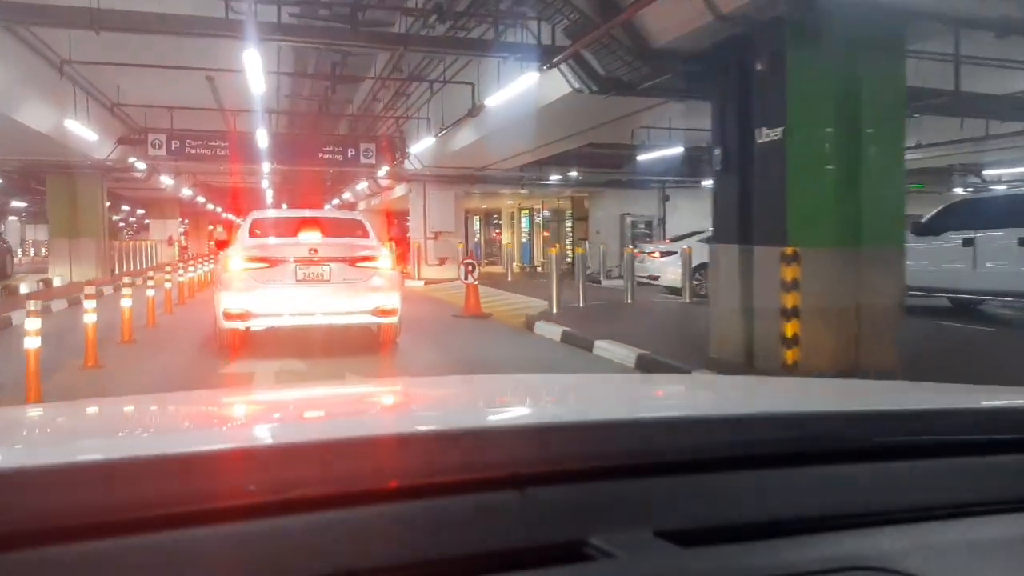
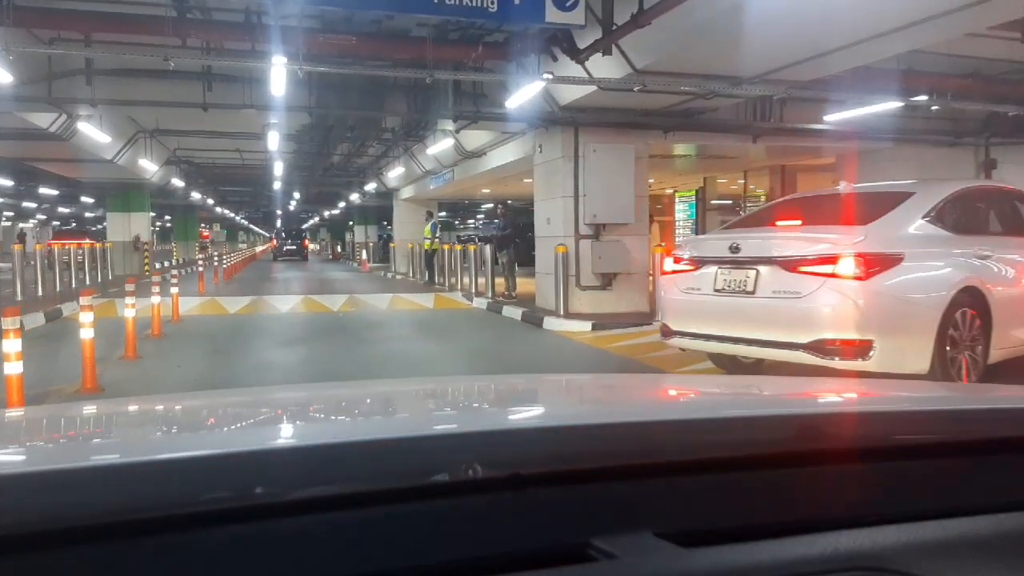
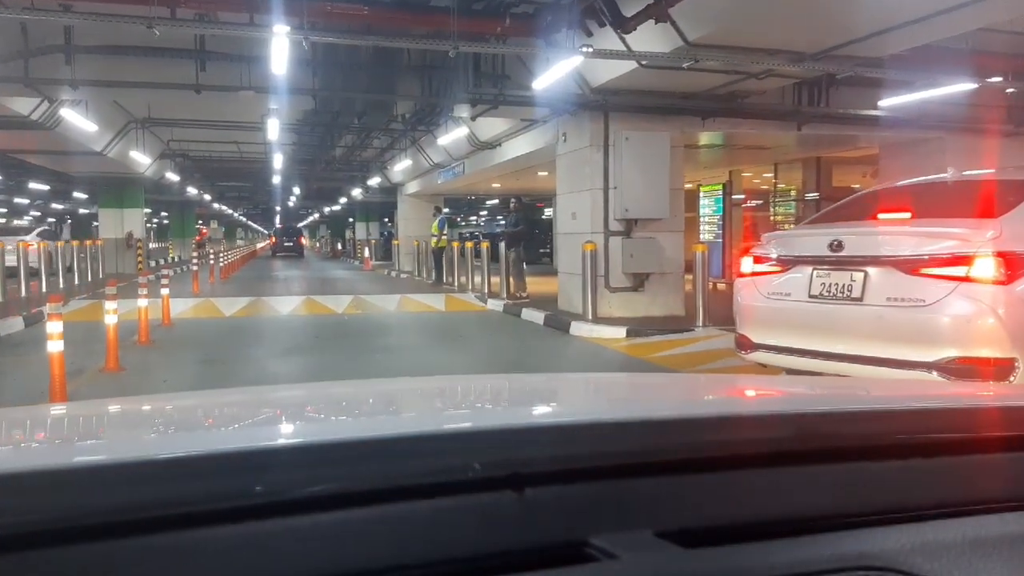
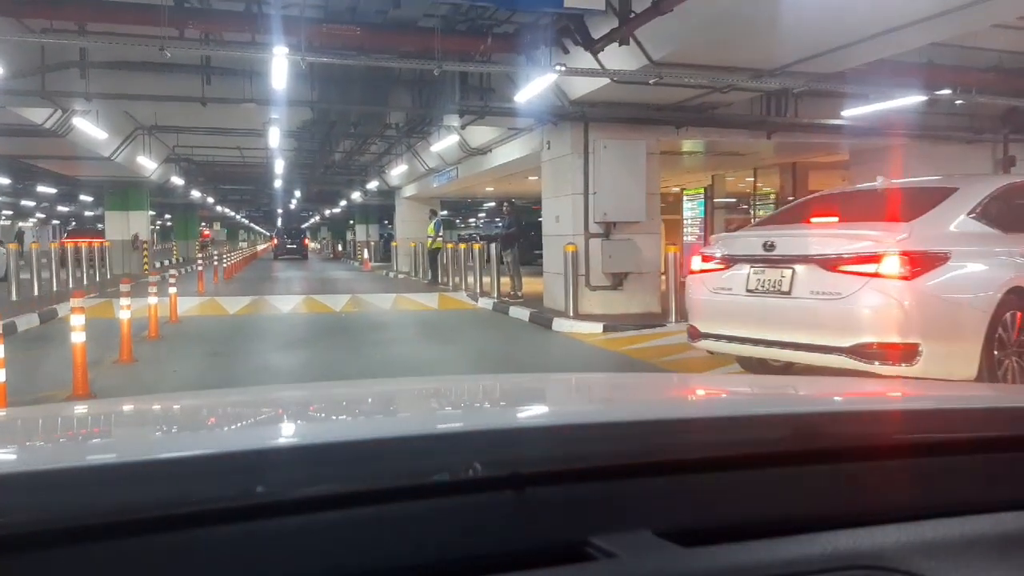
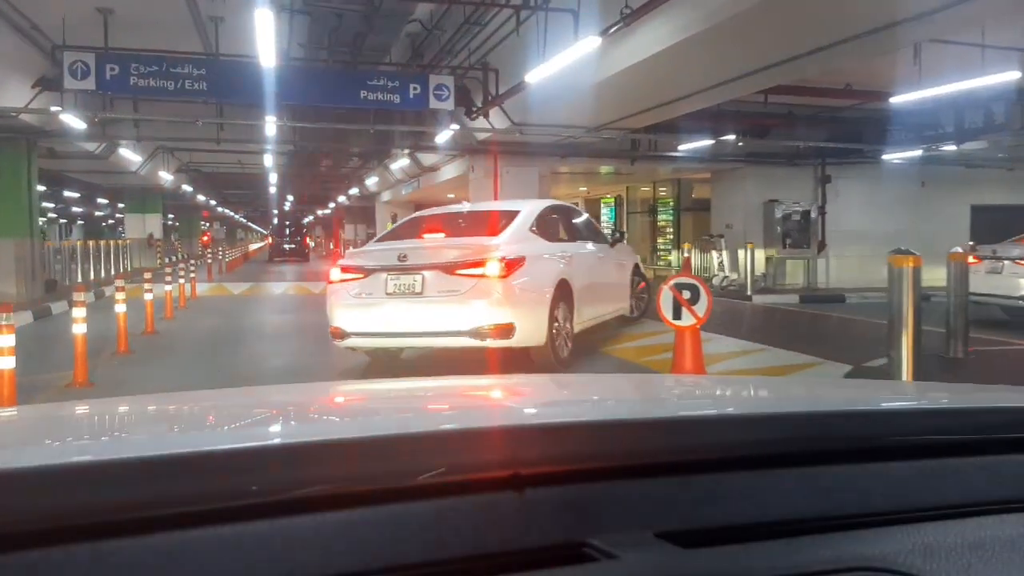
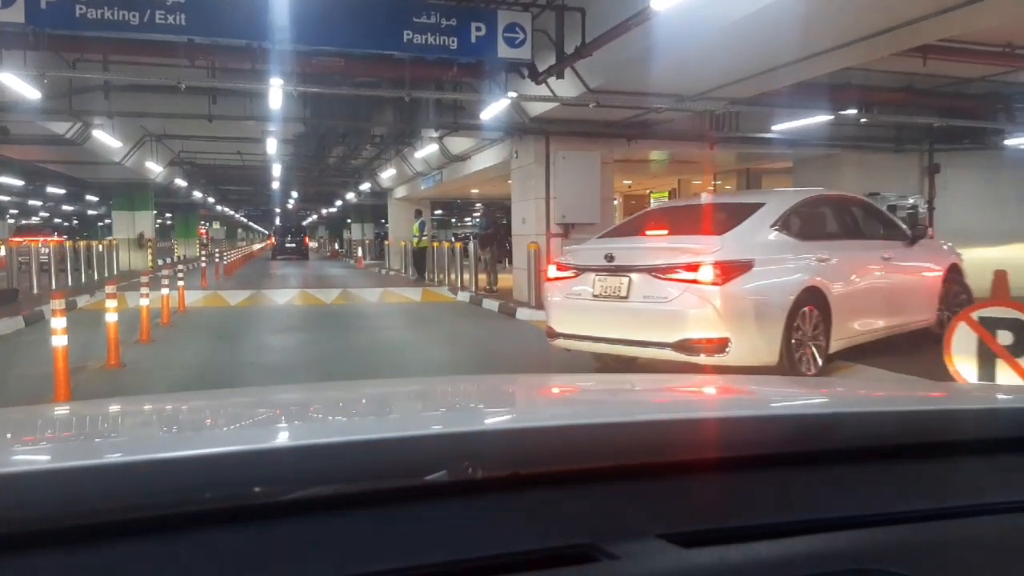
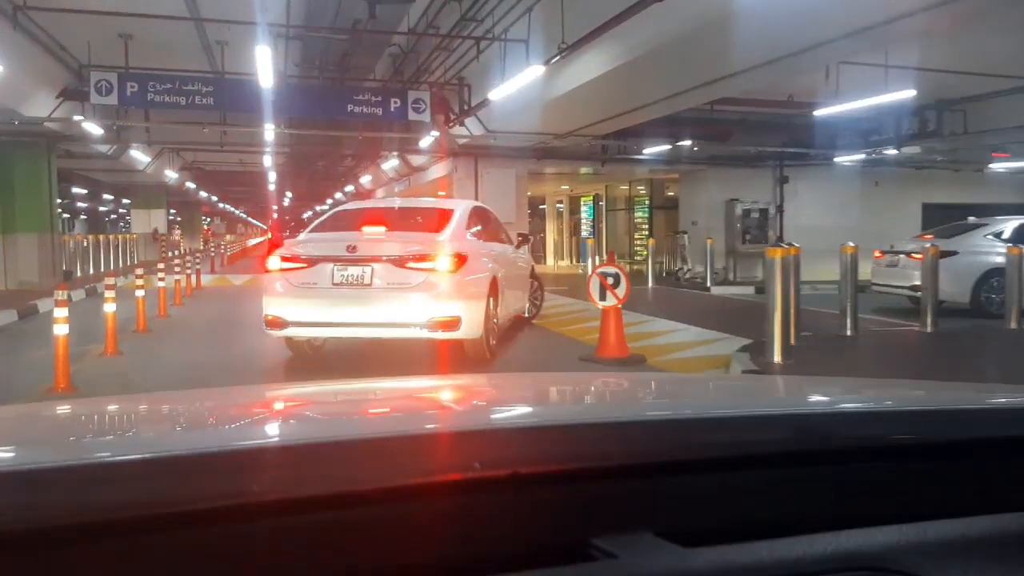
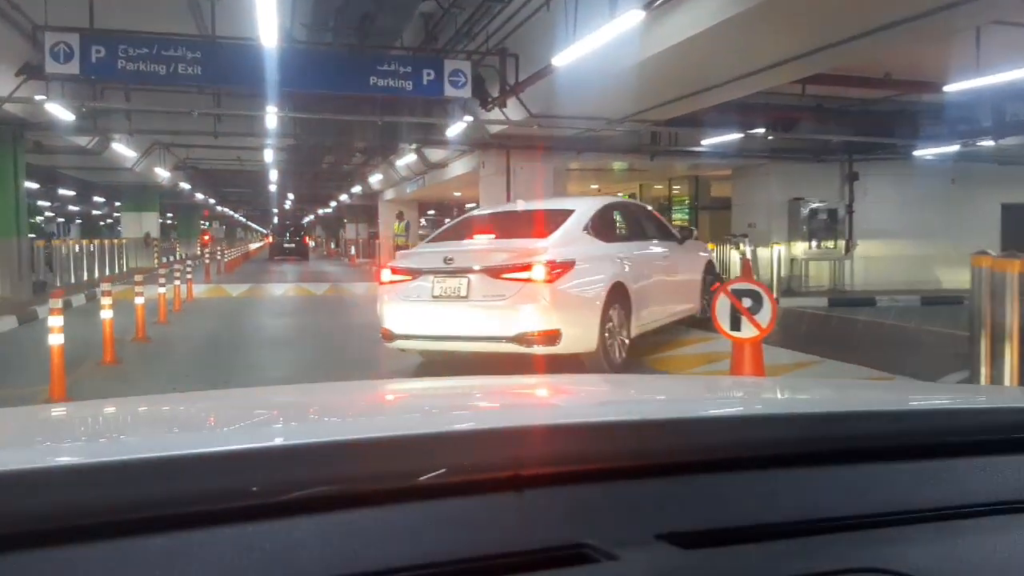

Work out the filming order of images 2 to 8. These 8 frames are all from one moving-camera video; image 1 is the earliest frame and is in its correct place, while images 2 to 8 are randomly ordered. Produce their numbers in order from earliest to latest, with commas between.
7, 5, 8, 6, 2, 4, 3
